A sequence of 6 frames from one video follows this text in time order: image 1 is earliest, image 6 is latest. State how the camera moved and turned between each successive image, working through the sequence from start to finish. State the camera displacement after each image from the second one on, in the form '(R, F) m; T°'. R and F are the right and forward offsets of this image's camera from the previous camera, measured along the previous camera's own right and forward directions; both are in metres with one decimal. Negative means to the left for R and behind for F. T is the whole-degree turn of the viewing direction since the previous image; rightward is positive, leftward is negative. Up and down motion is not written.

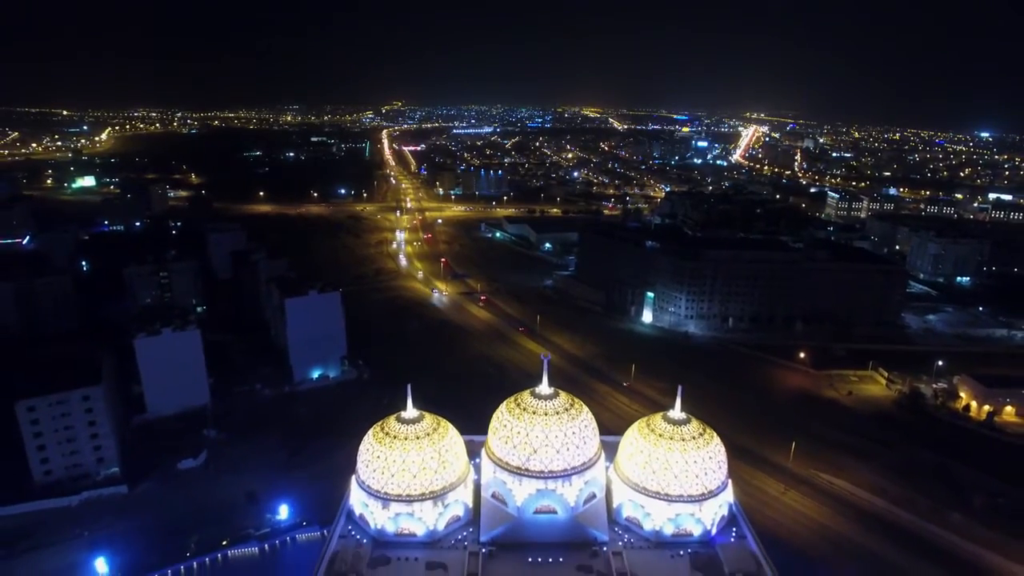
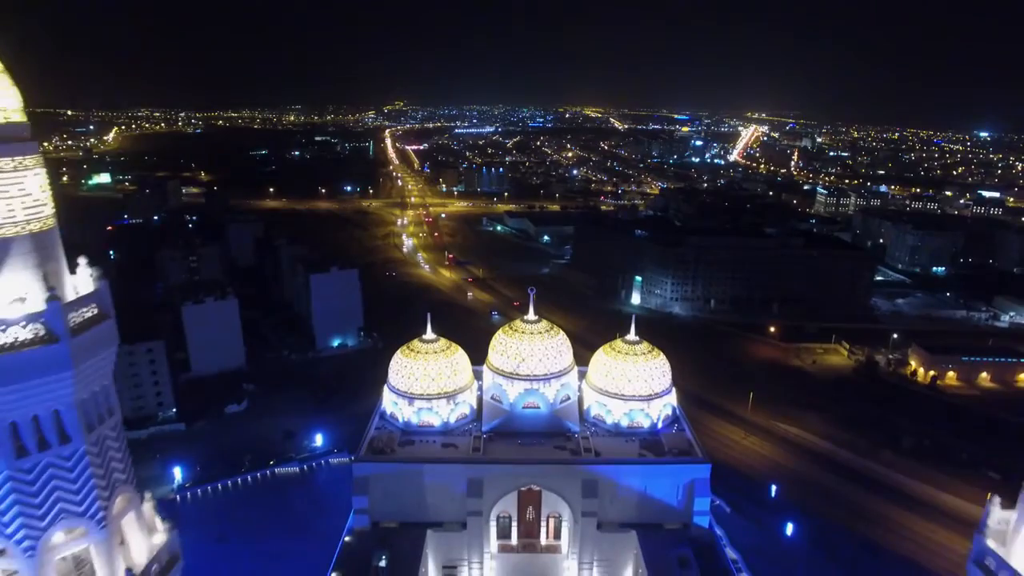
(+0.2, -3.2) m; 0°
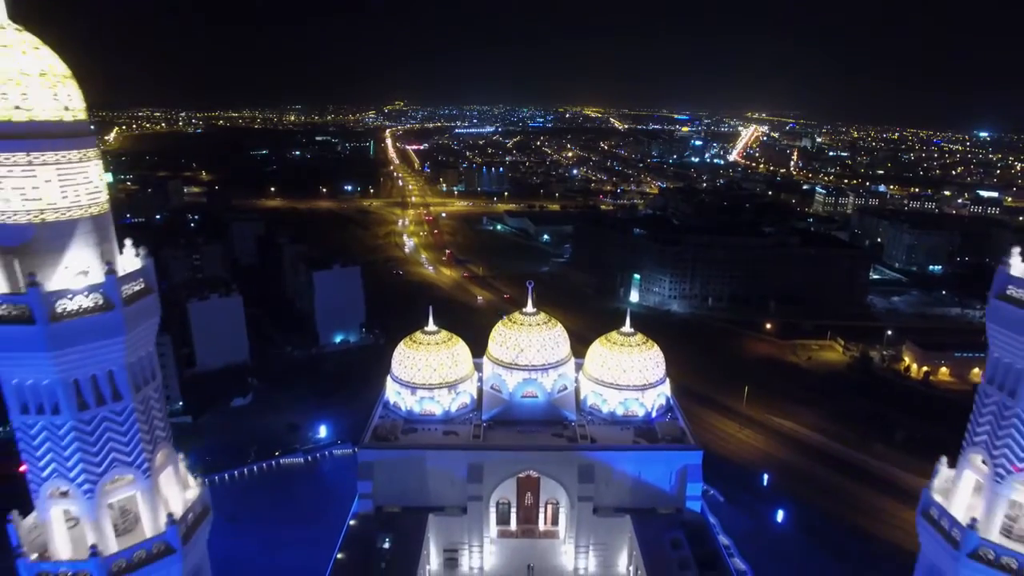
(0.0, -0.5) m; 0°
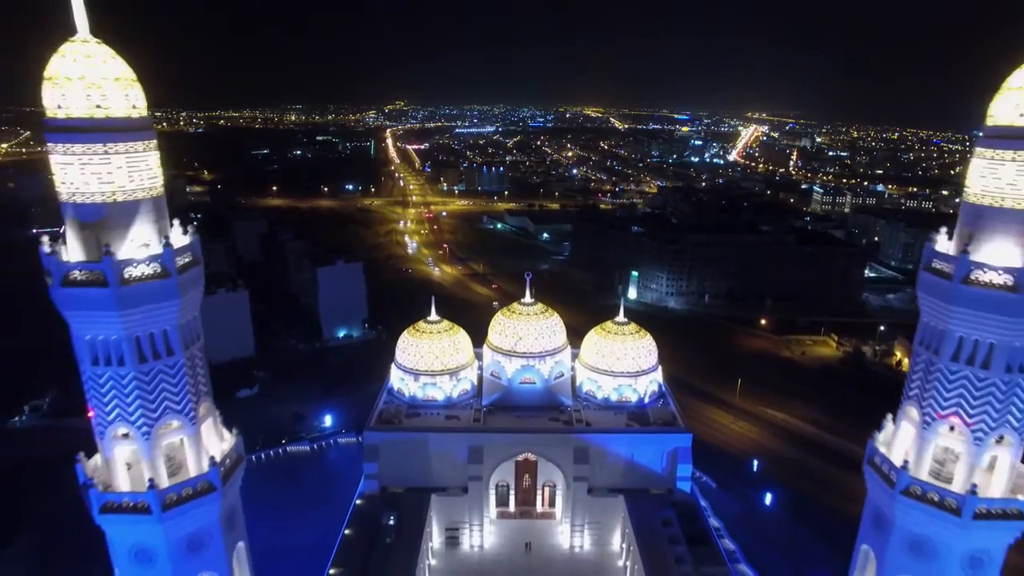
(0.0, -0.6) m; 0°
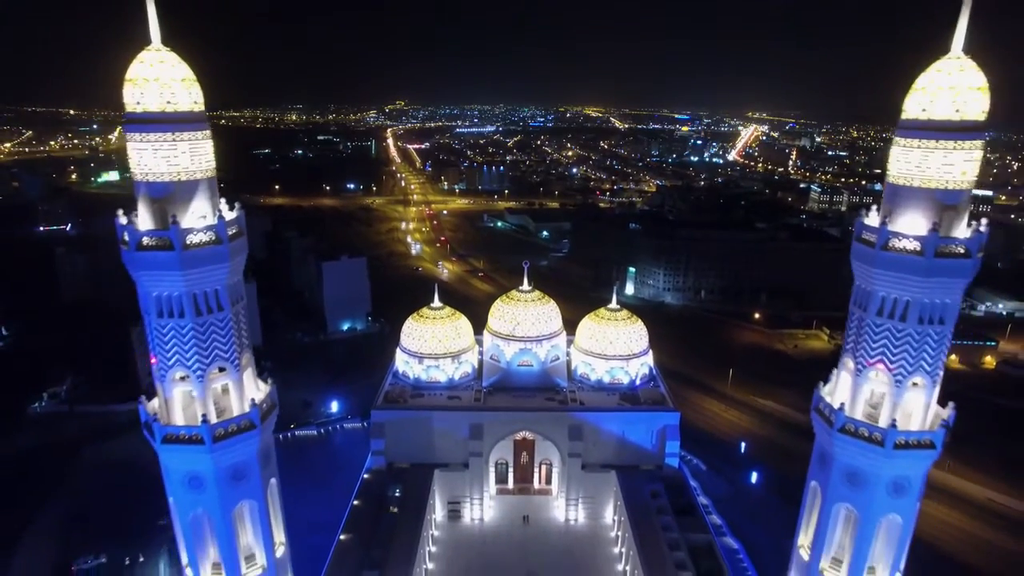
(0.0, -0.8) m; 0°
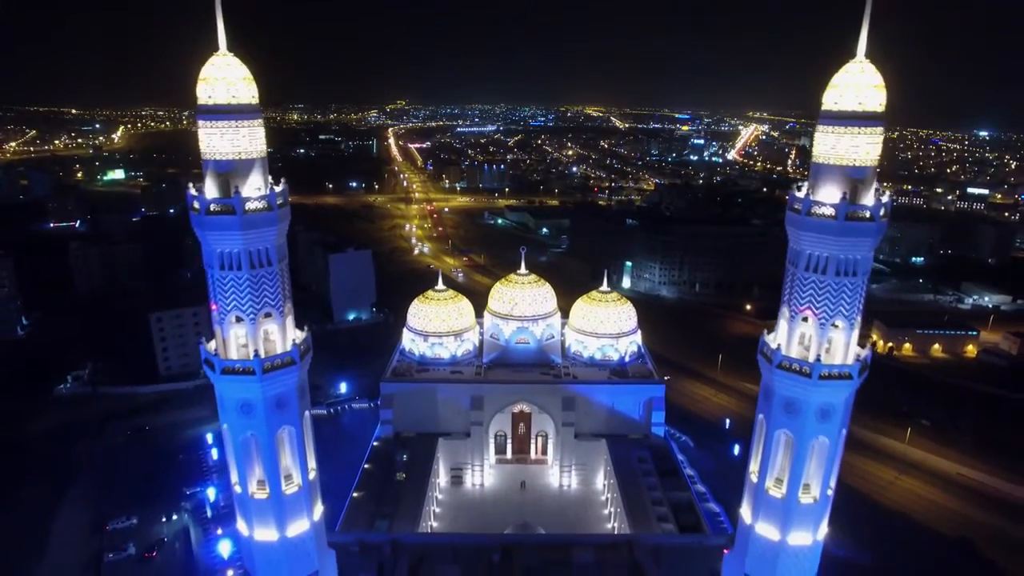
(+0.1, -1.2) m; 0°
